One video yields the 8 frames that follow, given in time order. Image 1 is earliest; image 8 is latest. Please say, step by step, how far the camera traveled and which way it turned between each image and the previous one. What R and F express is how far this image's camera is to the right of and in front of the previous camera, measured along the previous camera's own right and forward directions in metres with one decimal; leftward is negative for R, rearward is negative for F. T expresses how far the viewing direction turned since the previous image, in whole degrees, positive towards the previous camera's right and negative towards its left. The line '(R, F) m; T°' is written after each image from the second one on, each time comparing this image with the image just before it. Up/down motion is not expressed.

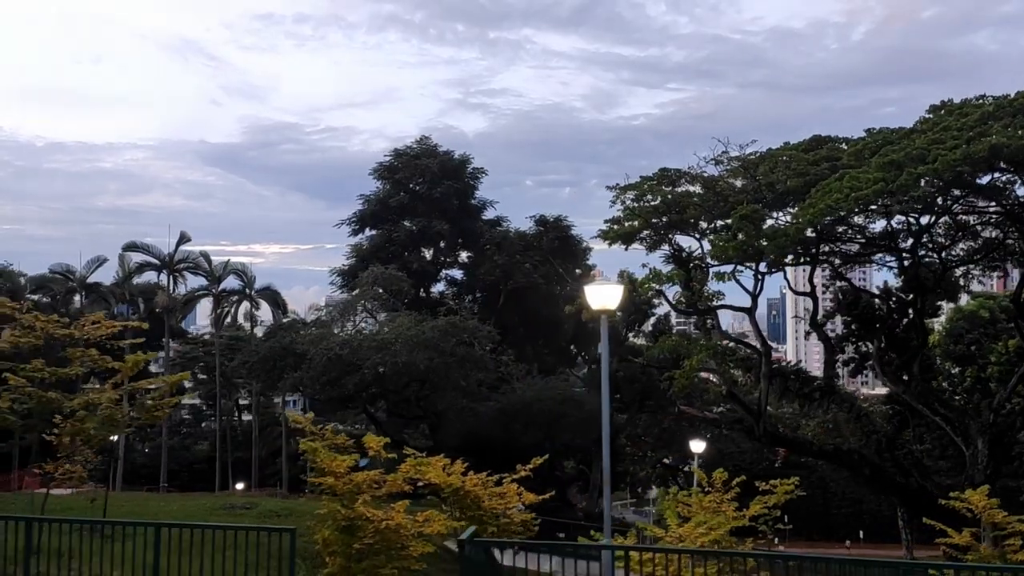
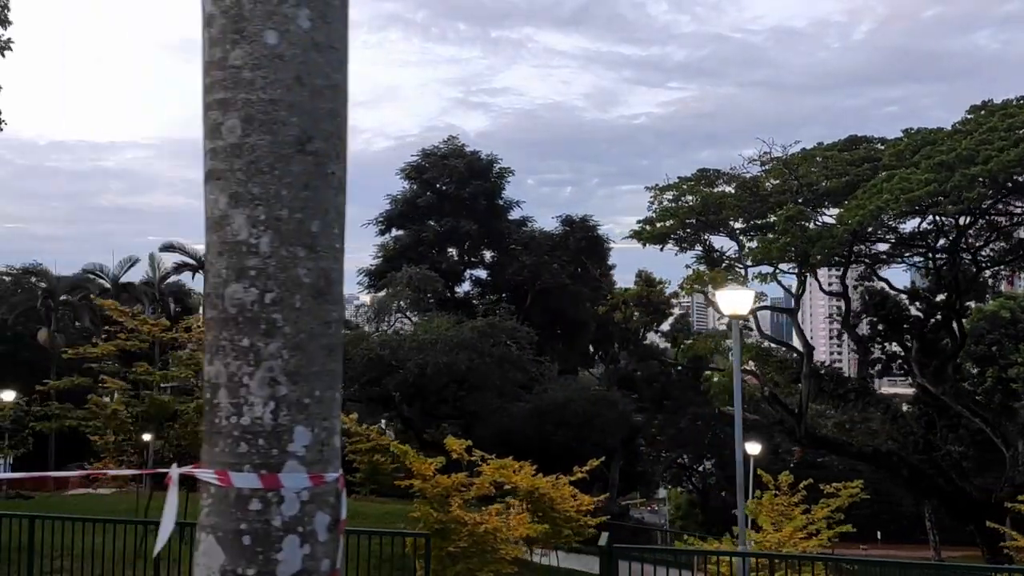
(-1.3, 0.0) m; 0°
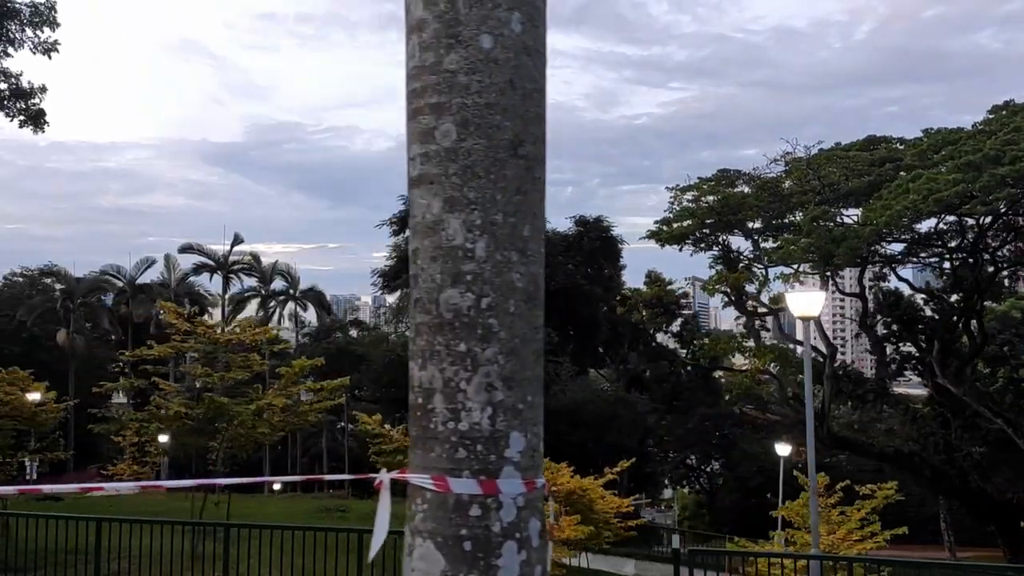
(-0.7, 0.0) m; 0°
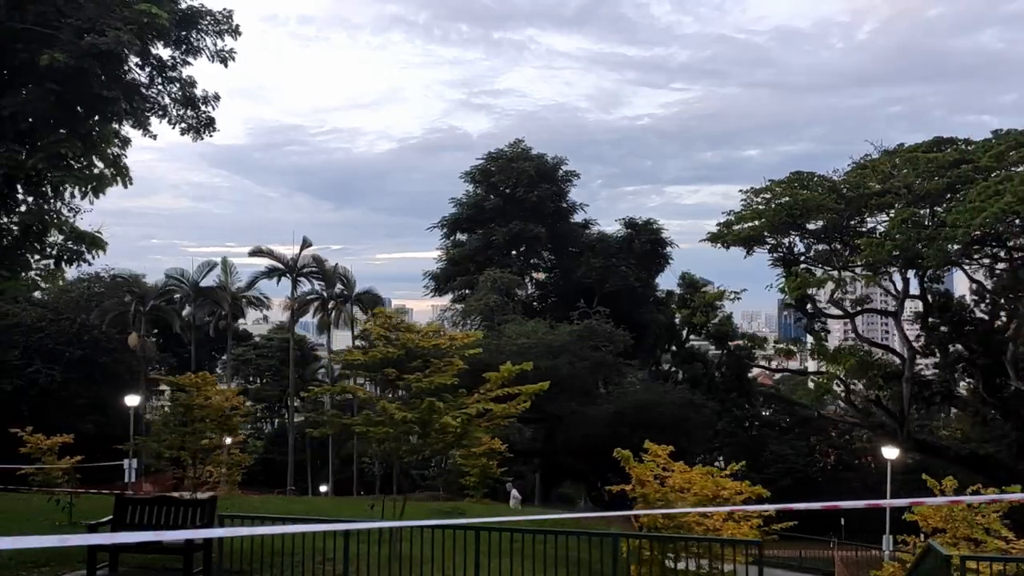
(-2.5, 0.0) m; 0°
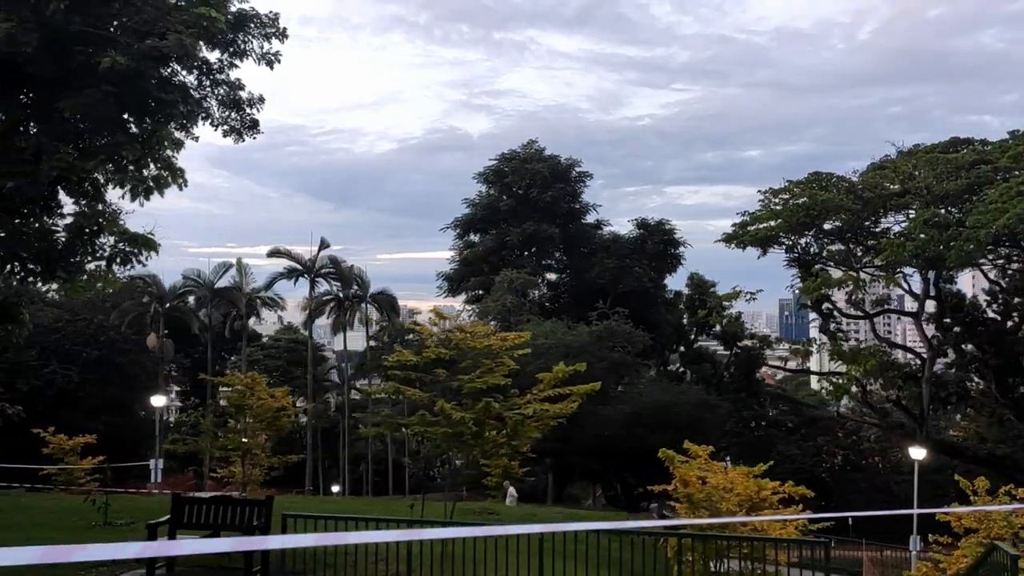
(-0.6, -0.1) m; 0°
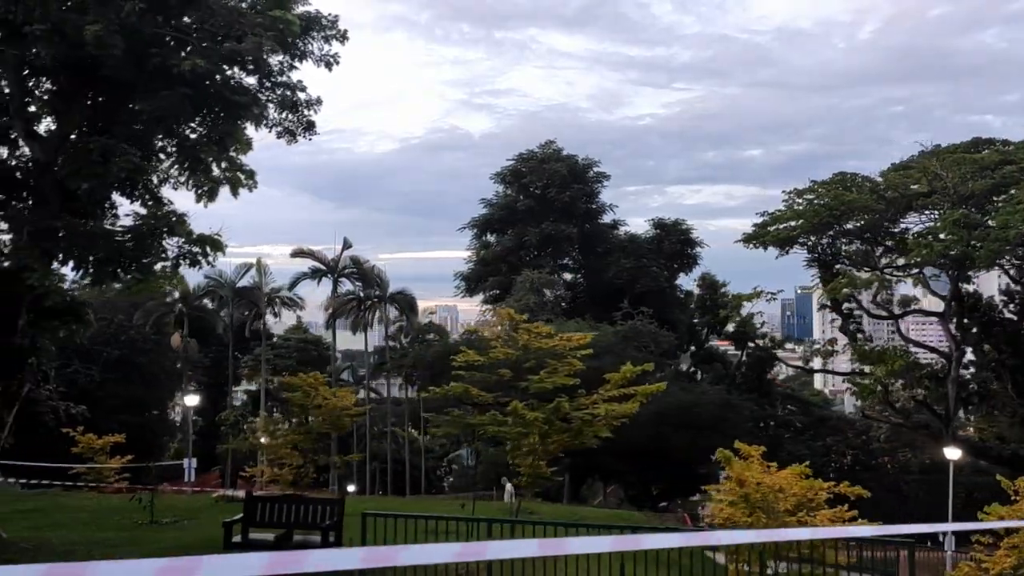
(-0.8, -0.1) m; 0°
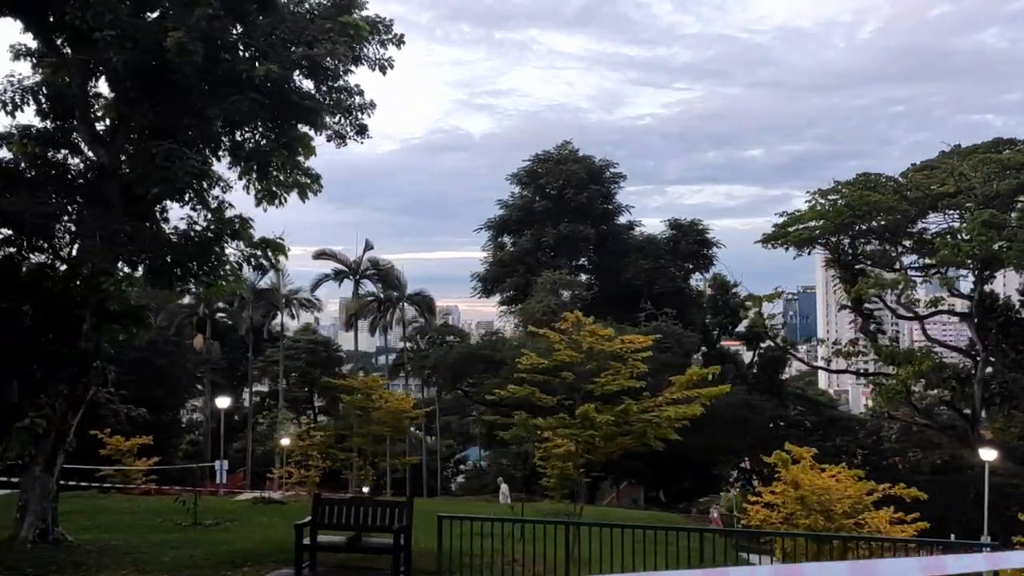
(-0.8, 0.0) m; 0°
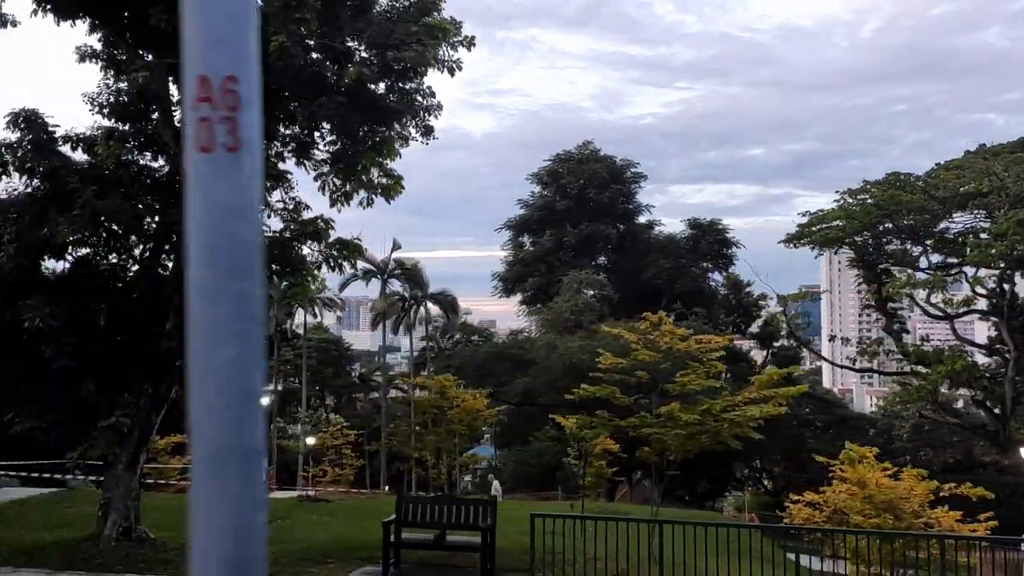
(-1.0, -0.1) m; 0°
